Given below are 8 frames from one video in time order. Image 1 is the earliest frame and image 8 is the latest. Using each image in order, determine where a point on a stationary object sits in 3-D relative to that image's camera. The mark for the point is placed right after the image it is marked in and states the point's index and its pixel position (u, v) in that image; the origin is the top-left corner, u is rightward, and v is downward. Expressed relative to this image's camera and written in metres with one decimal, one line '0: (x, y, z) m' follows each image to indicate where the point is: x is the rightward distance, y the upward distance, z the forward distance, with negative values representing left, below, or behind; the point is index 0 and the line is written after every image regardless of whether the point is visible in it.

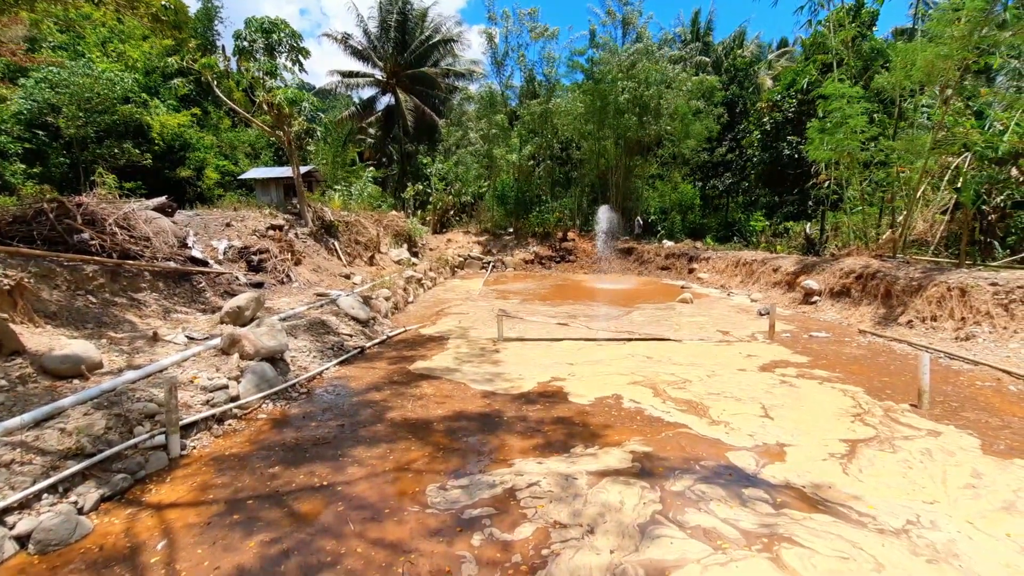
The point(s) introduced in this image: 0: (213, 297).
0: (-4.6, -0.1, +7.8) m
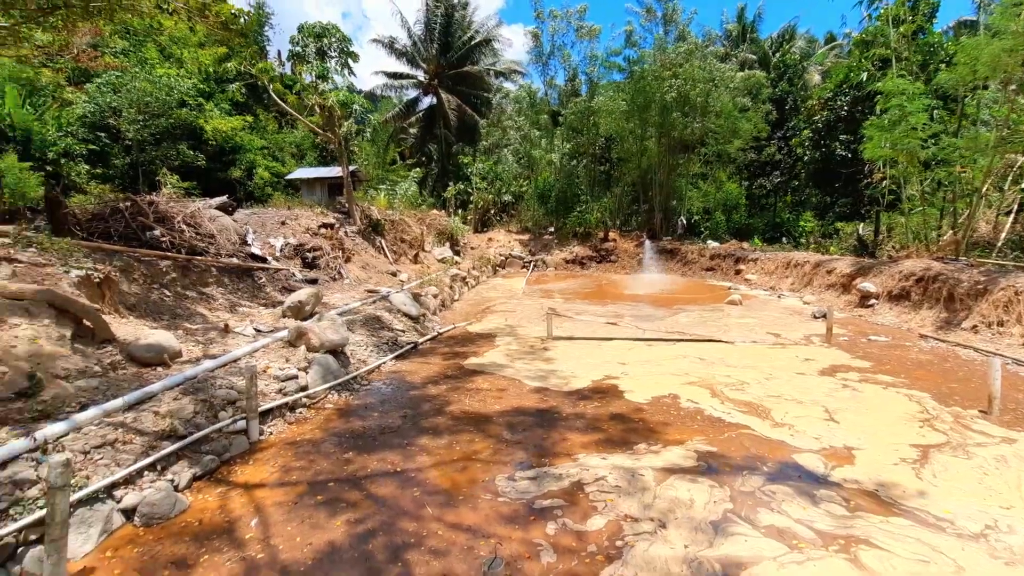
0: (-3.8, -0.1, +8.1) m
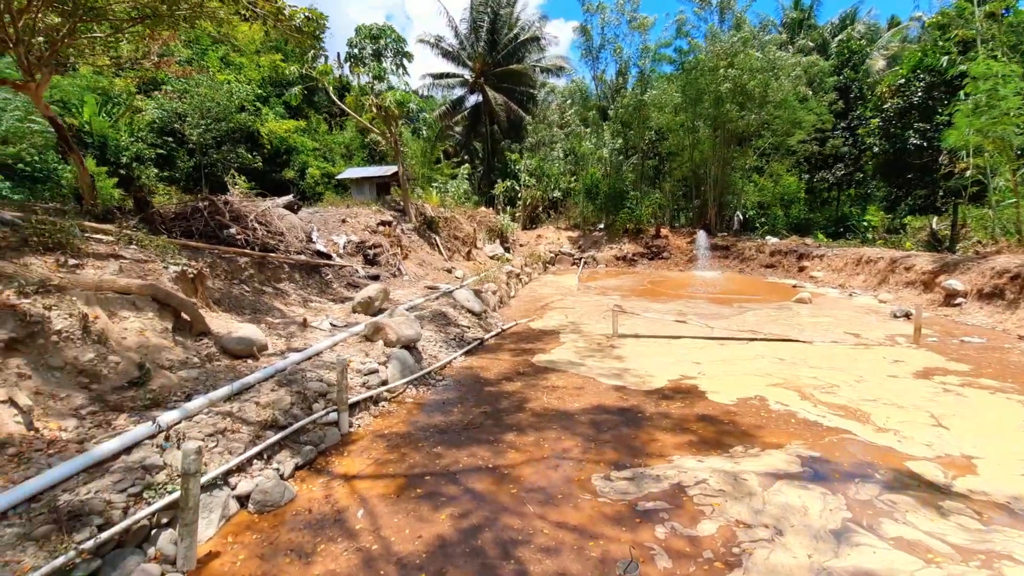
0: (-2.8, 0.0, +8.3) m
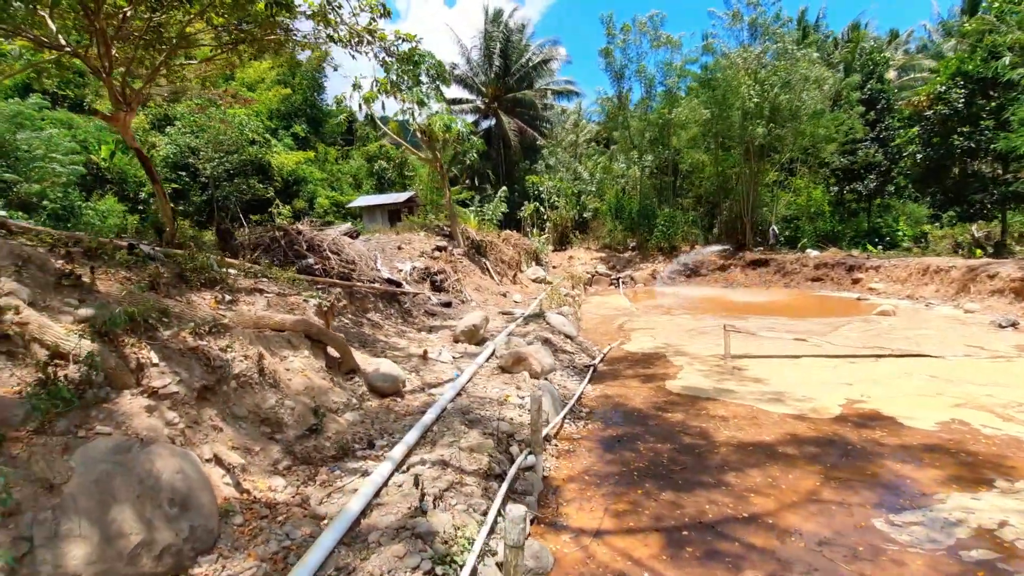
0: (-1.5, -0.5, +8.0) m
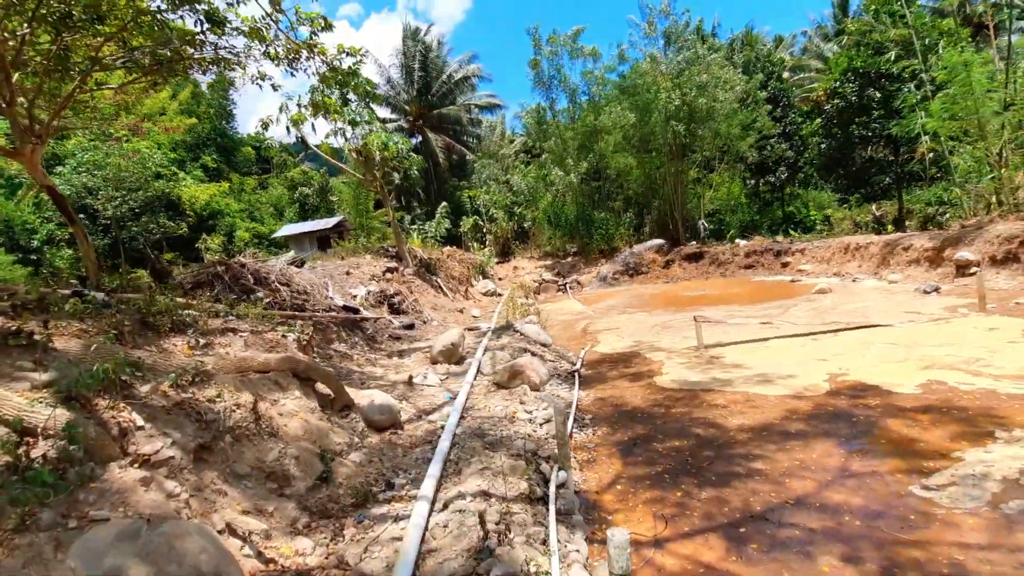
0: (-1.9, -0.8, +7.6) m
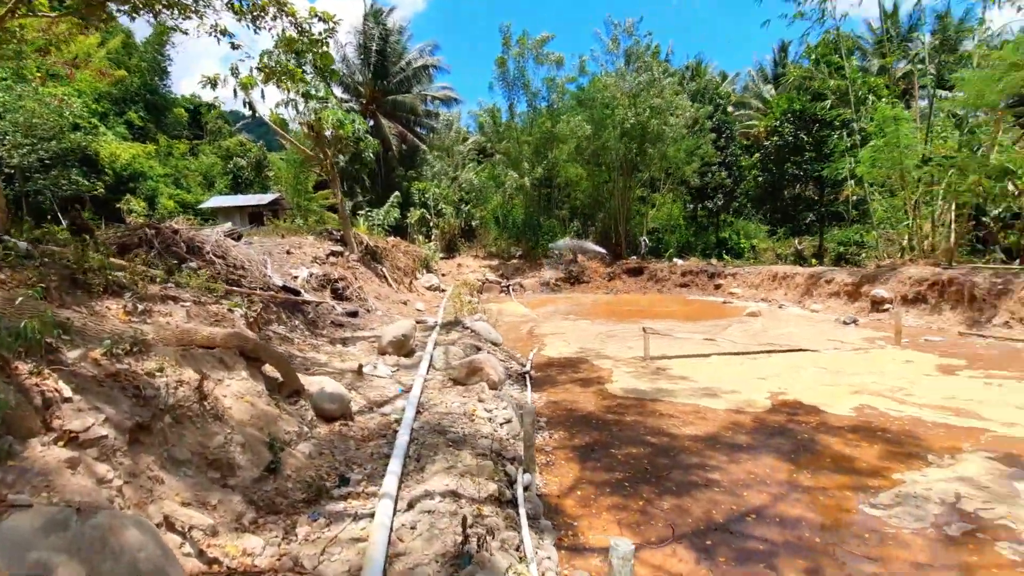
0: (-2.6, -0.6, +7.1) m
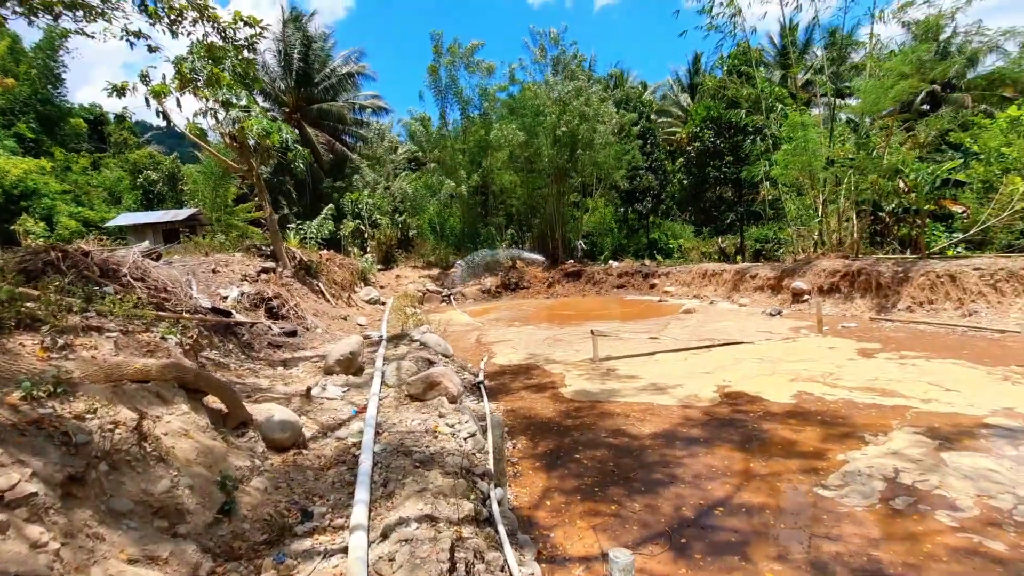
0: (-3.3, -0.8, +6.7) m
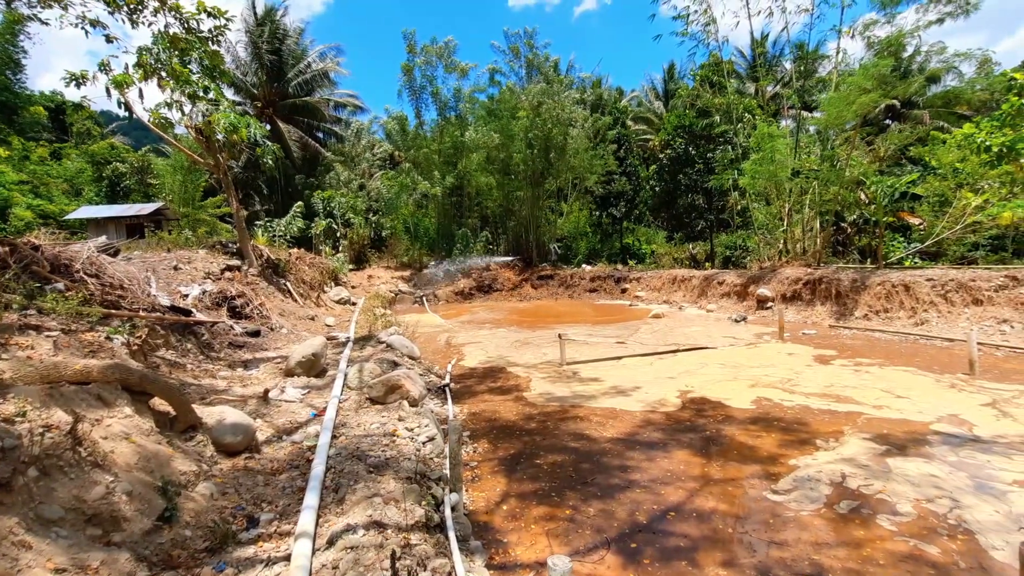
0: (-3.7, -0.8, +6.6) m
